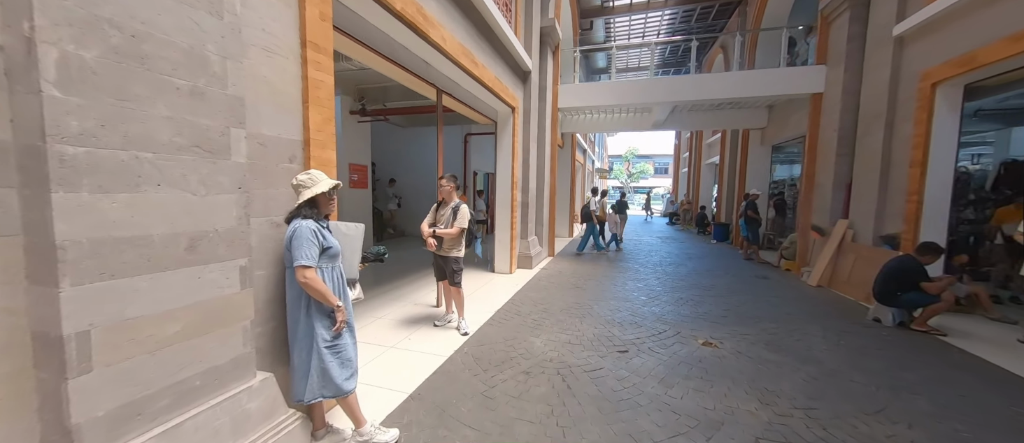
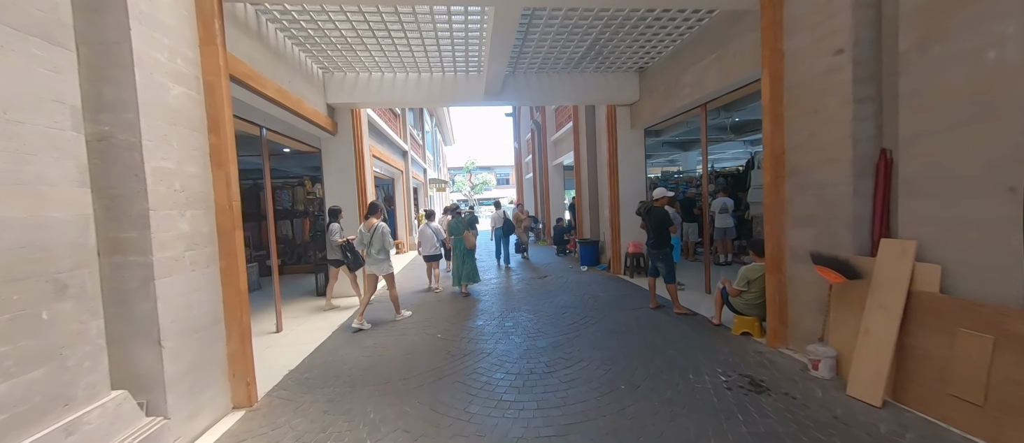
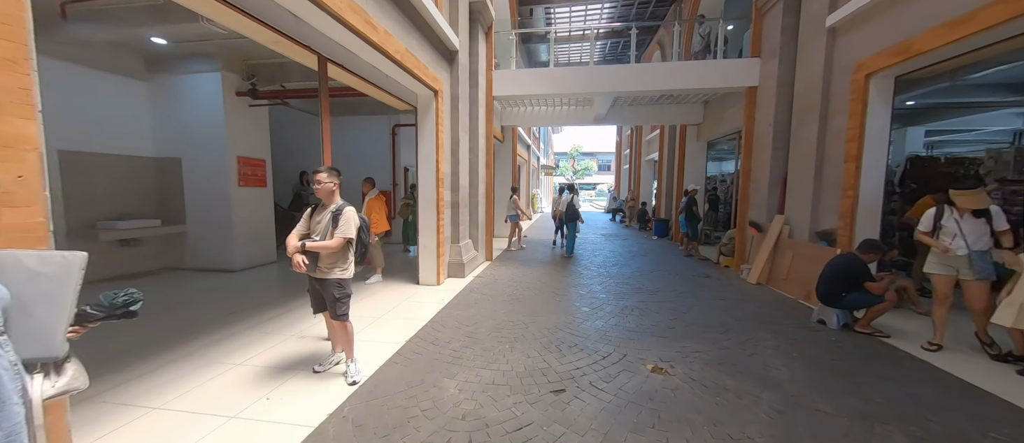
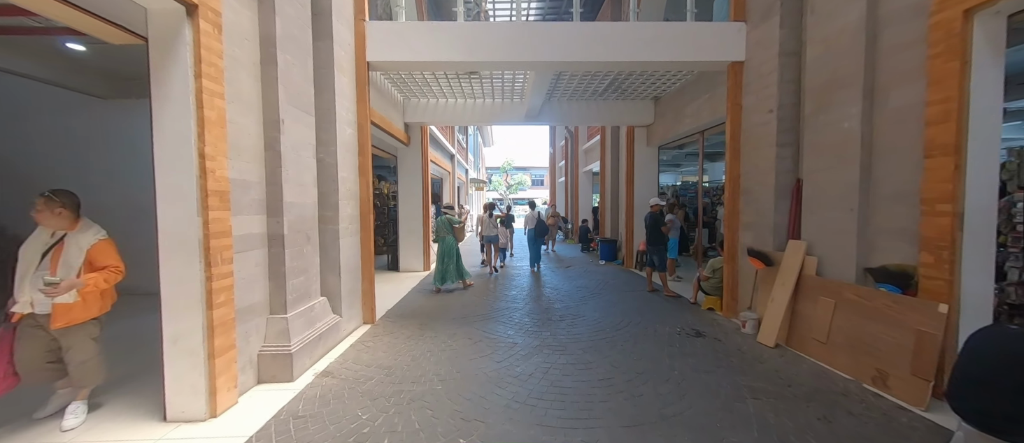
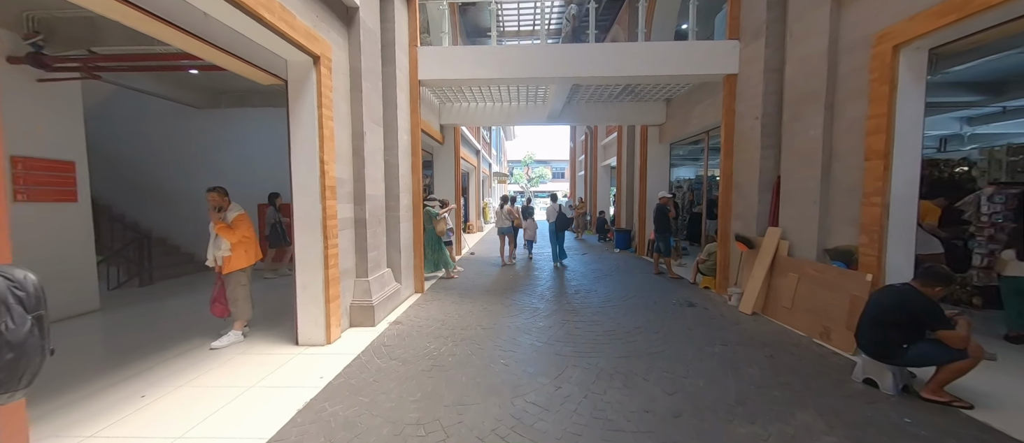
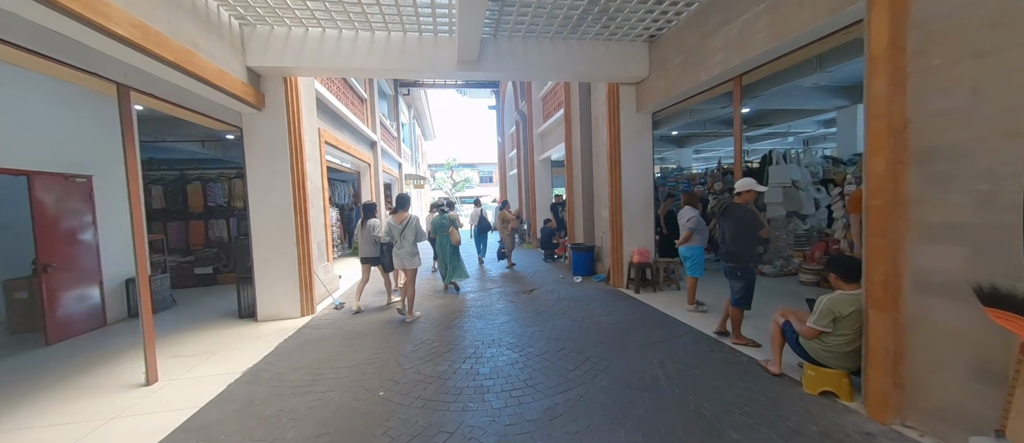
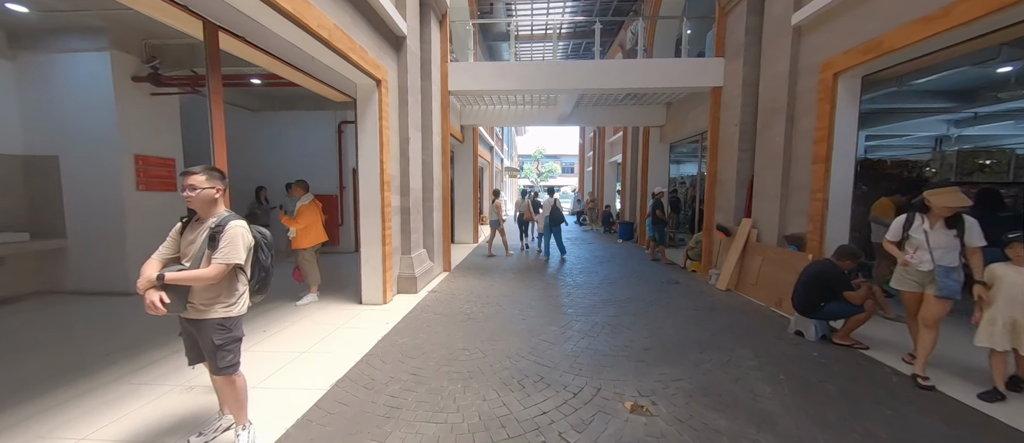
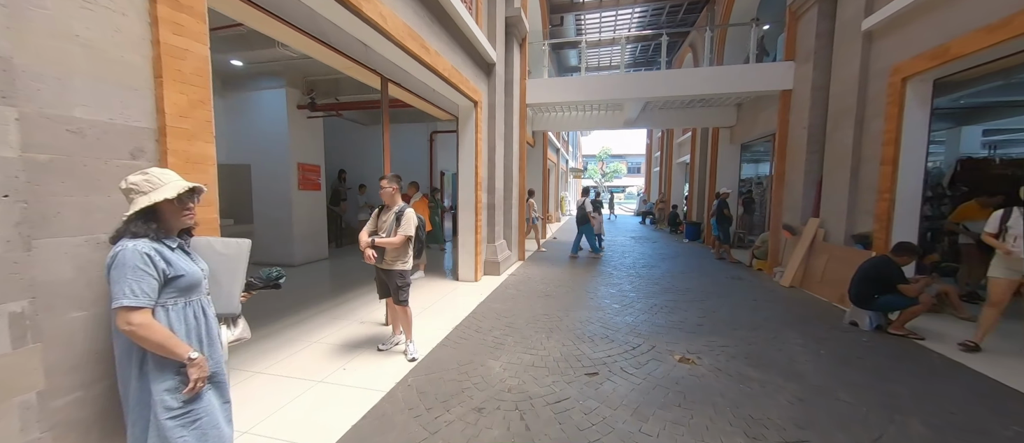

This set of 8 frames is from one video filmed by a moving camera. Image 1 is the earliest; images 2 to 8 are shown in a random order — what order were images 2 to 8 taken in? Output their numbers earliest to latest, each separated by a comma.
8, 3, 7, 5, 4, 2, 6
